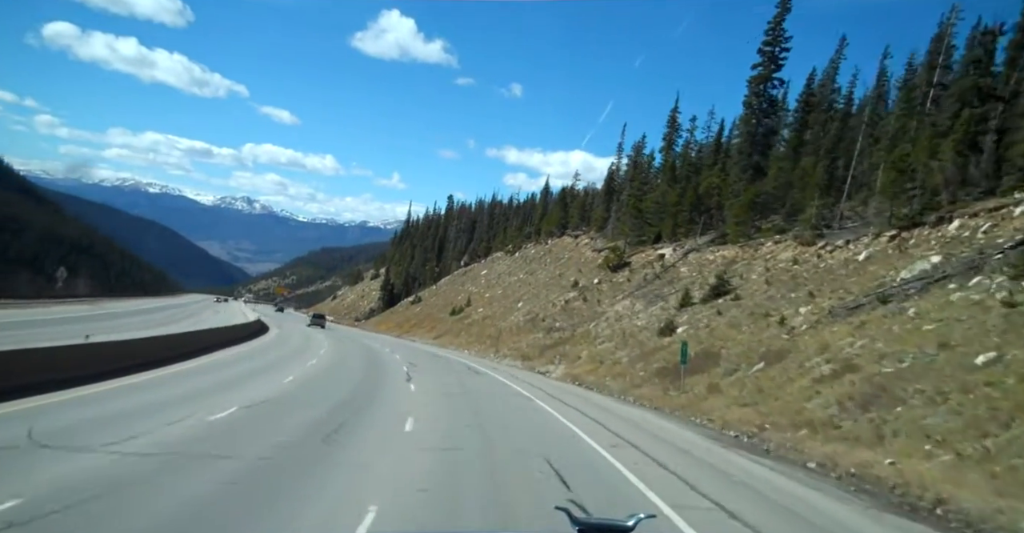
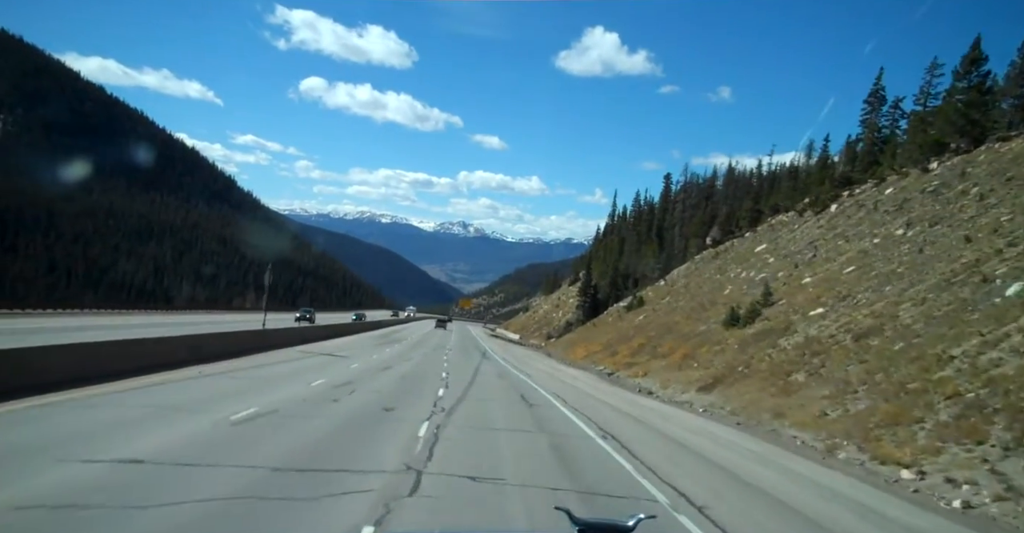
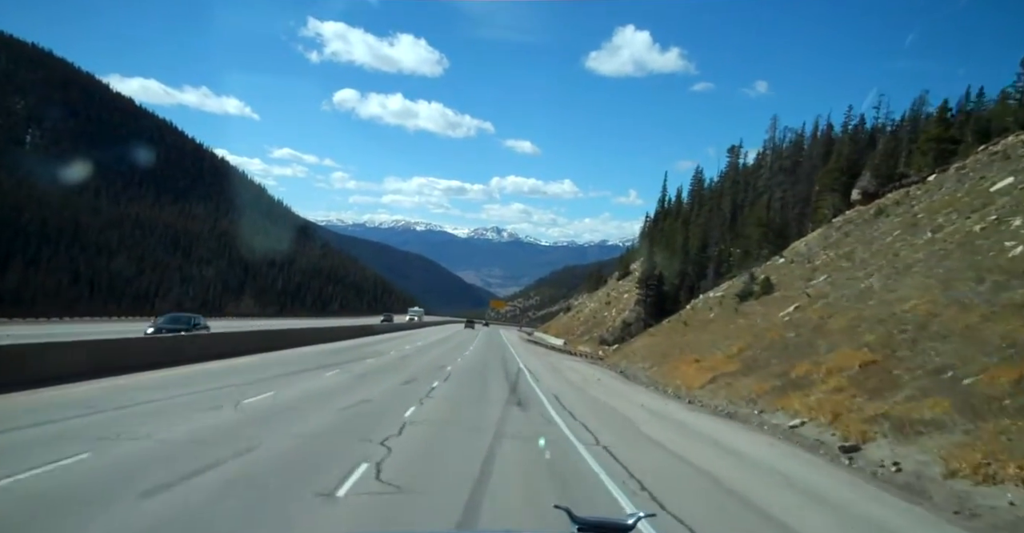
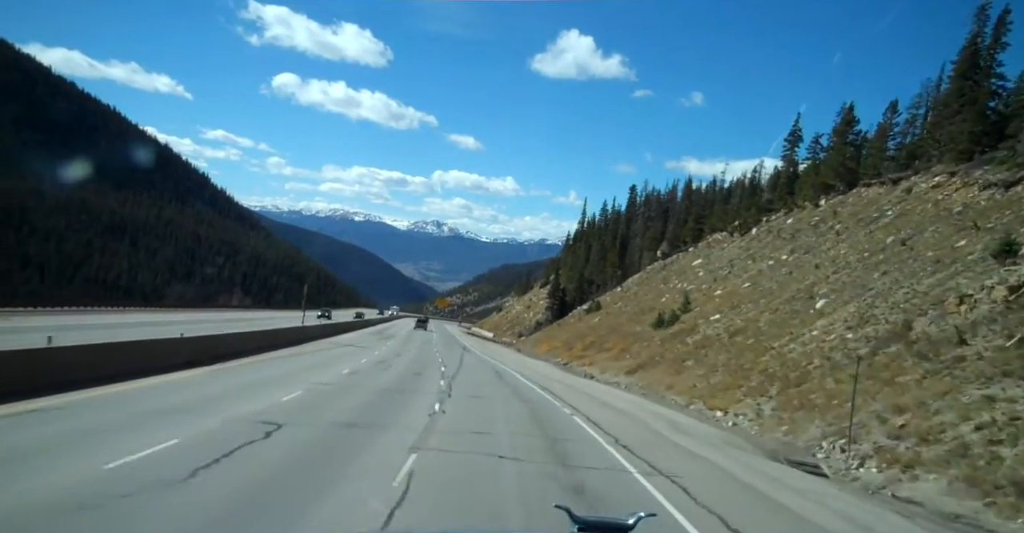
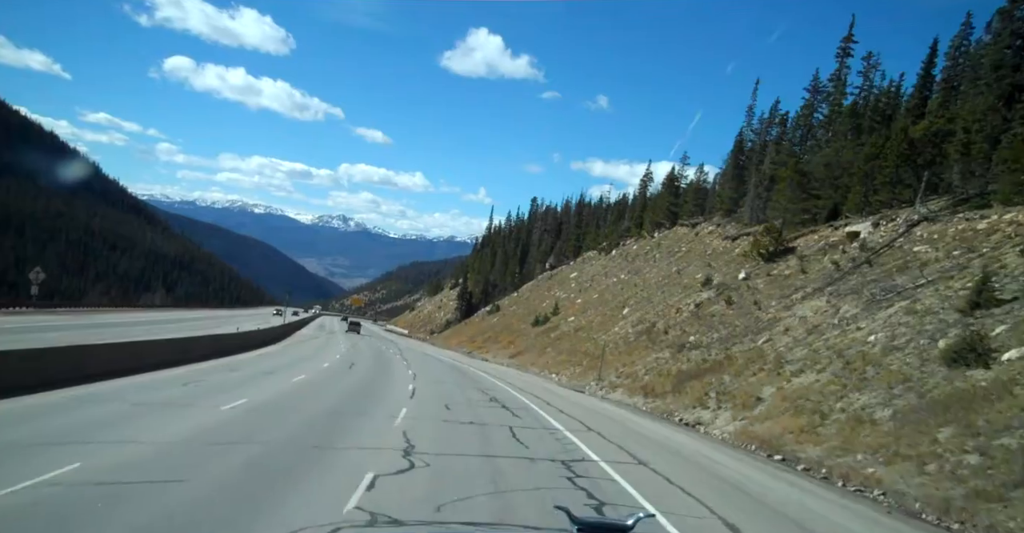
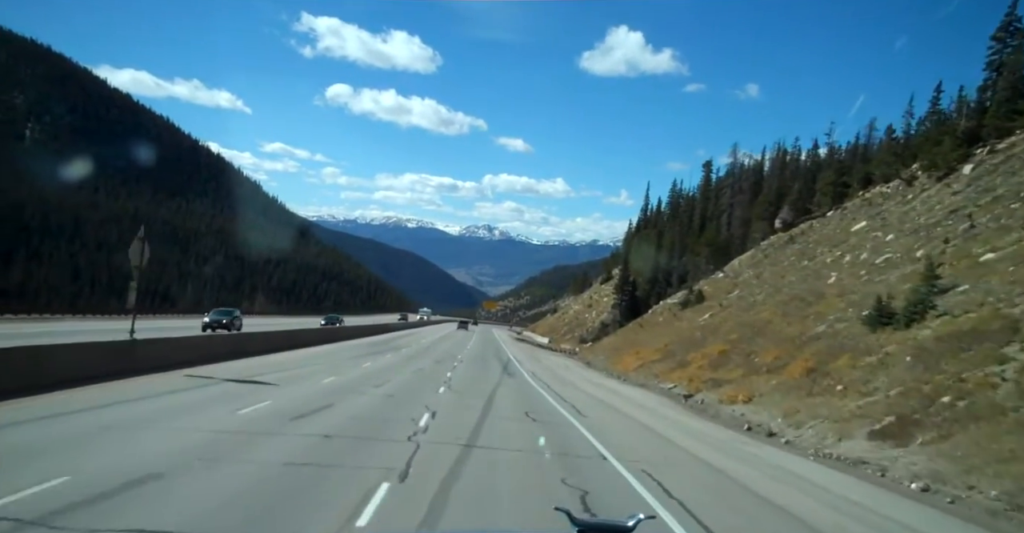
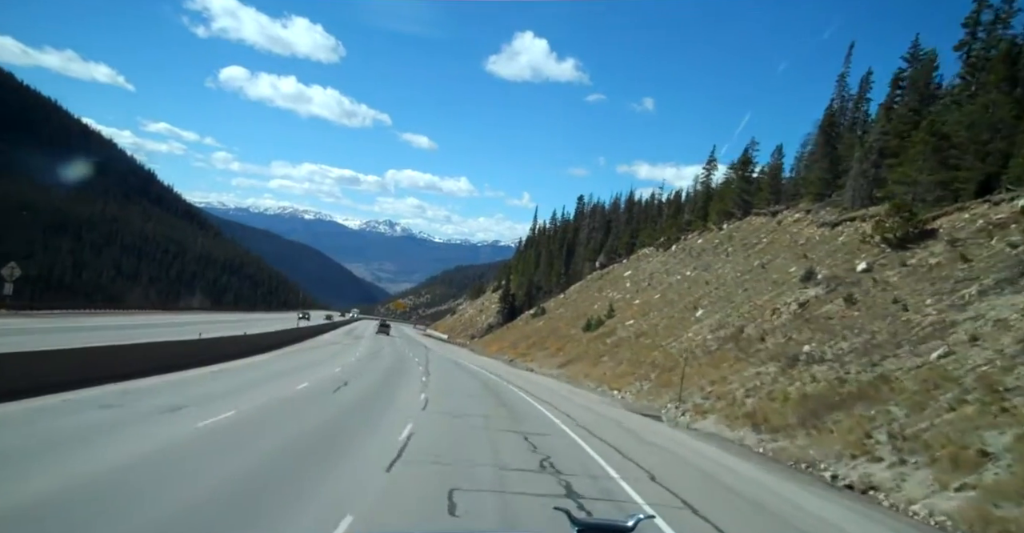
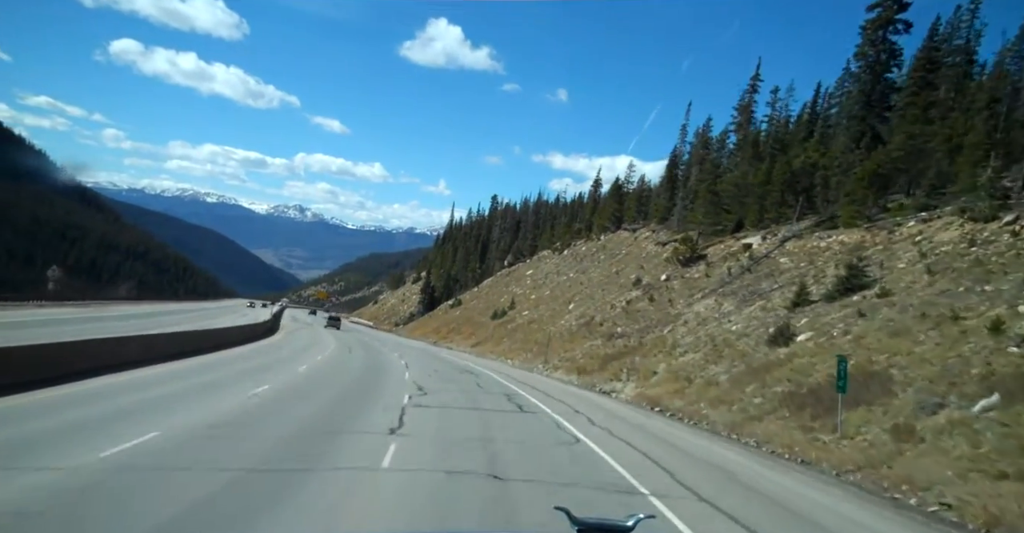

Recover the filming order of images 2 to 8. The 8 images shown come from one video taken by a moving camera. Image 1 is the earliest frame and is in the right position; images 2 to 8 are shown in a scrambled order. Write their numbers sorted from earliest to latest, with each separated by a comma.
8, 5, 7, 4, 2, 6, 3
